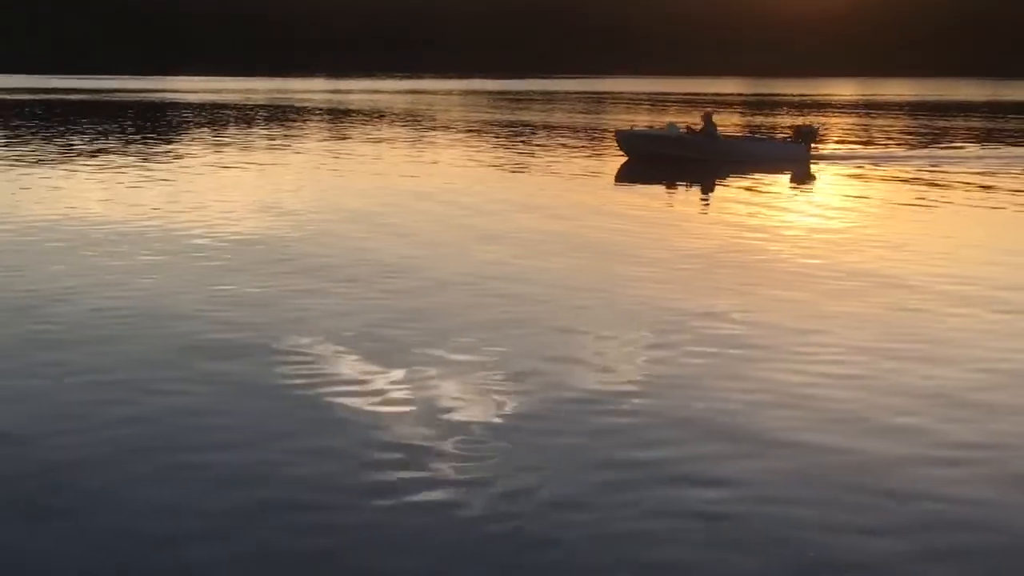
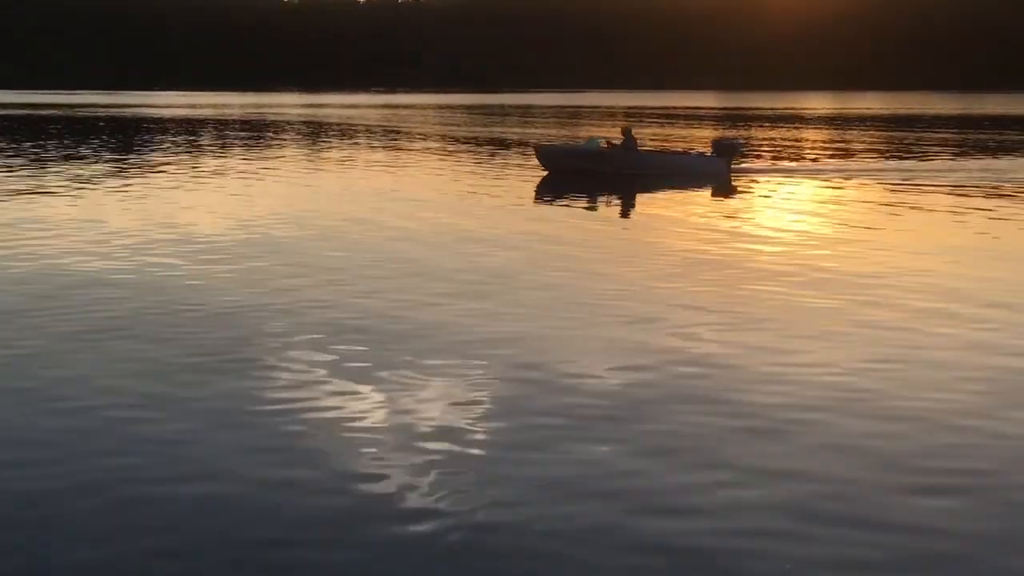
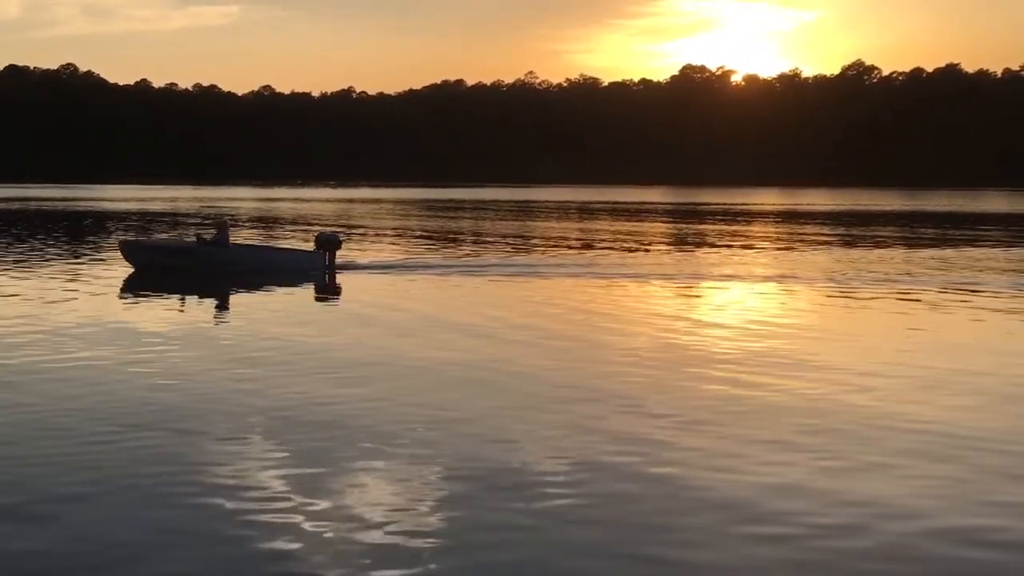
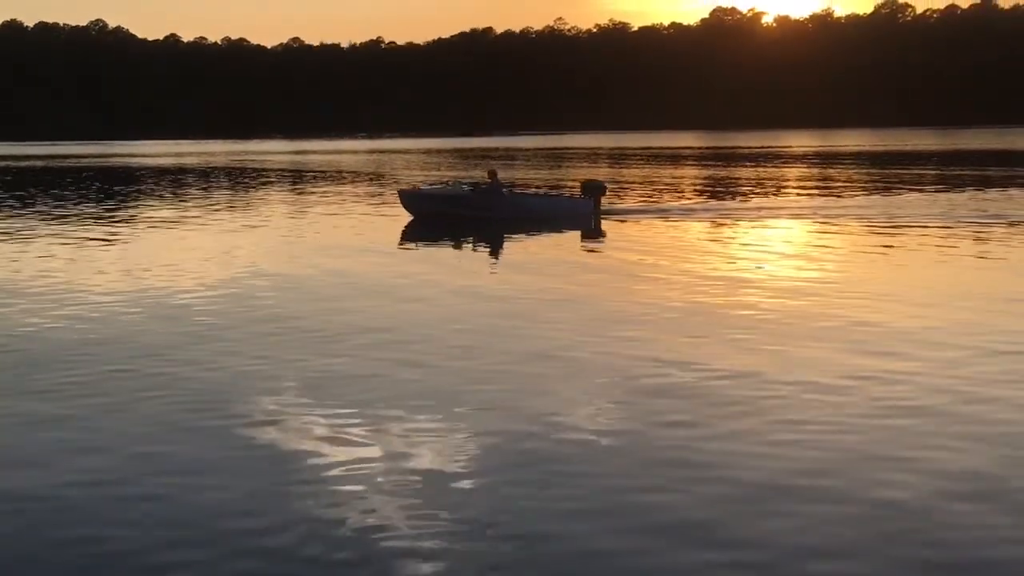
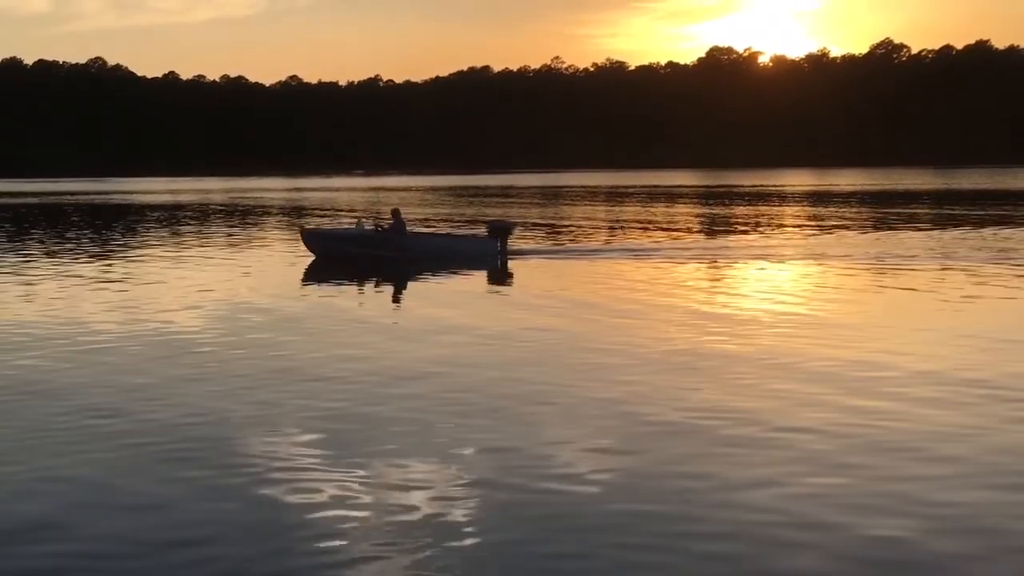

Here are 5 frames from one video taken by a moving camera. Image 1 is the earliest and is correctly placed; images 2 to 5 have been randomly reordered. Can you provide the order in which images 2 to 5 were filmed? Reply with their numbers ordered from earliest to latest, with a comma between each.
2, 4, 5, 3
